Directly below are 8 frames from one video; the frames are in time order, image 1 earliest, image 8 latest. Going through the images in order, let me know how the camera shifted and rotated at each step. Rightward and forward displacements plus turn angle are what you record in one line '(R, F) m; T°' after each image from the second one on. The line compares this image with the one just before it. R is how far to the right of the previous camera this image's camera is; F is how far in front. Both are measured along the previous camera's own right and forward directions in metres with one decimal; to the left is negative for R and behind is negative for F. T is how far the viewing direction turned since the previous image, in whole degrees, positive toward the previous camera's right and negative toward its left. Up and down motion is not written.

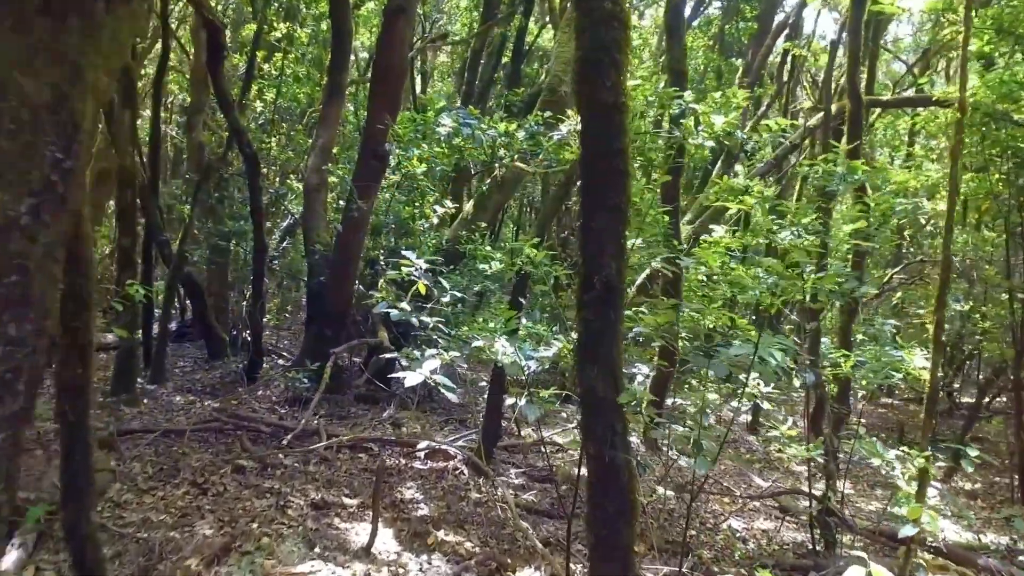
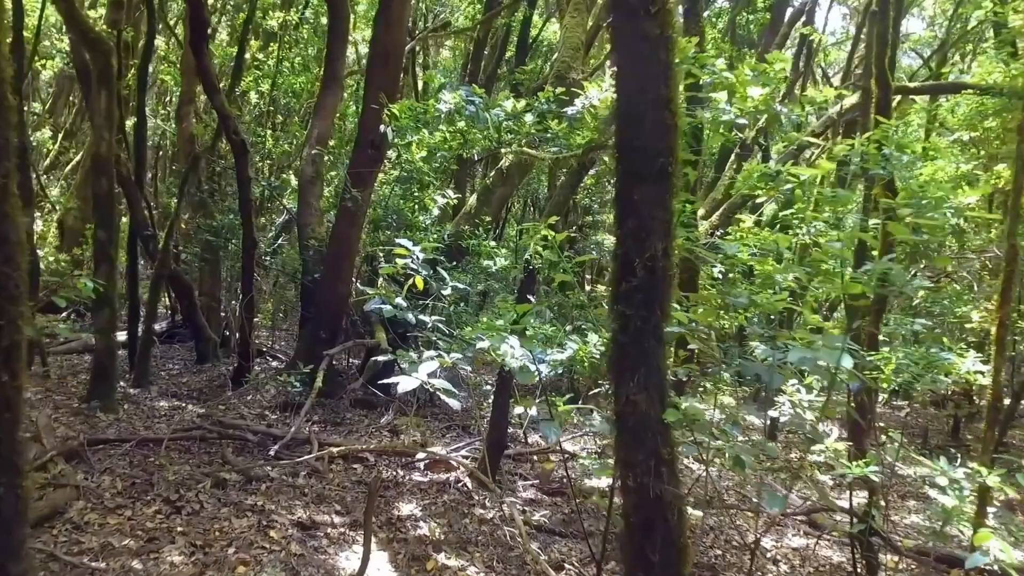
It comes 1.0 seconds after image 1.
(0.0, +0.5) m; 0°
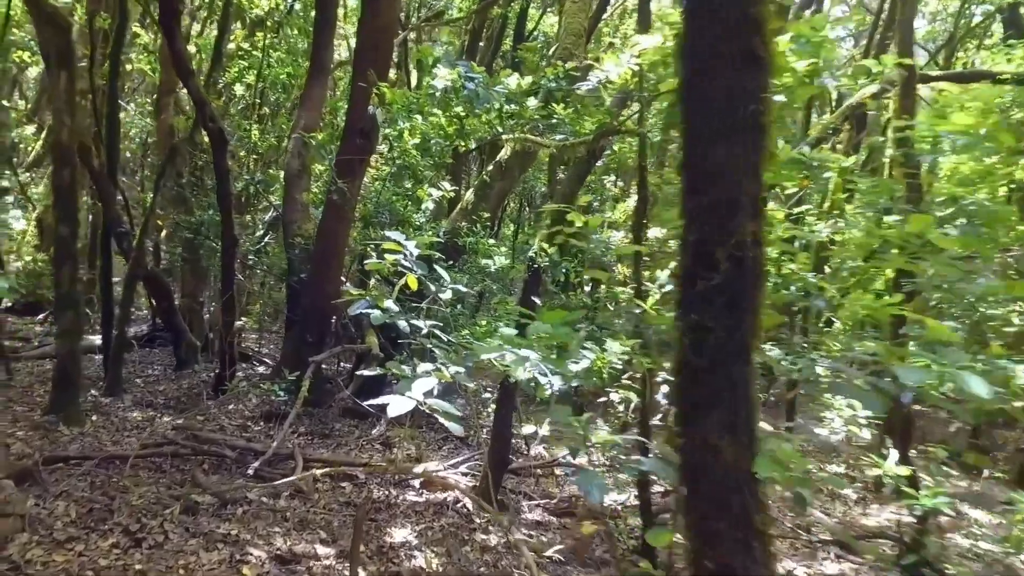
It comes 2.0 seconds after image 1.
(-0.1, +0.6) m; 0°
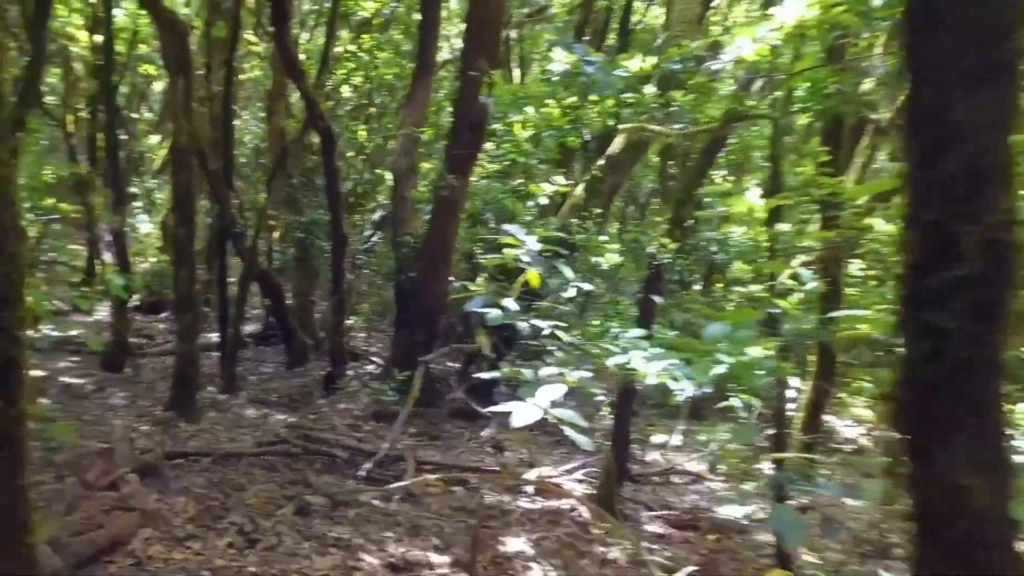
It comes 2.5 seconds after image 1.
(-0.1, +0.2) m; -7°
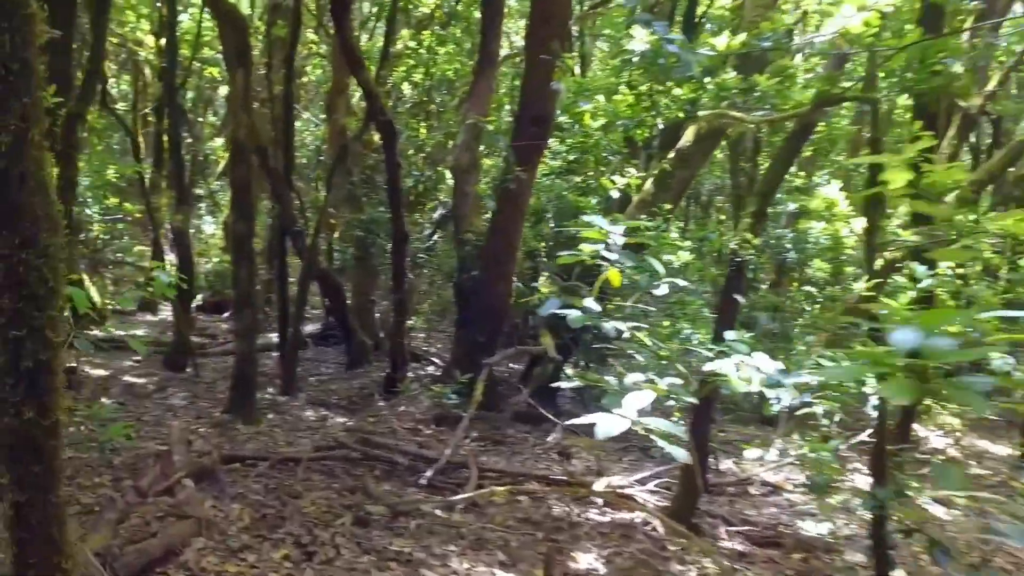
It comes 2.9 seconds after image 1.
(-0.1, +0.3) m; -4°
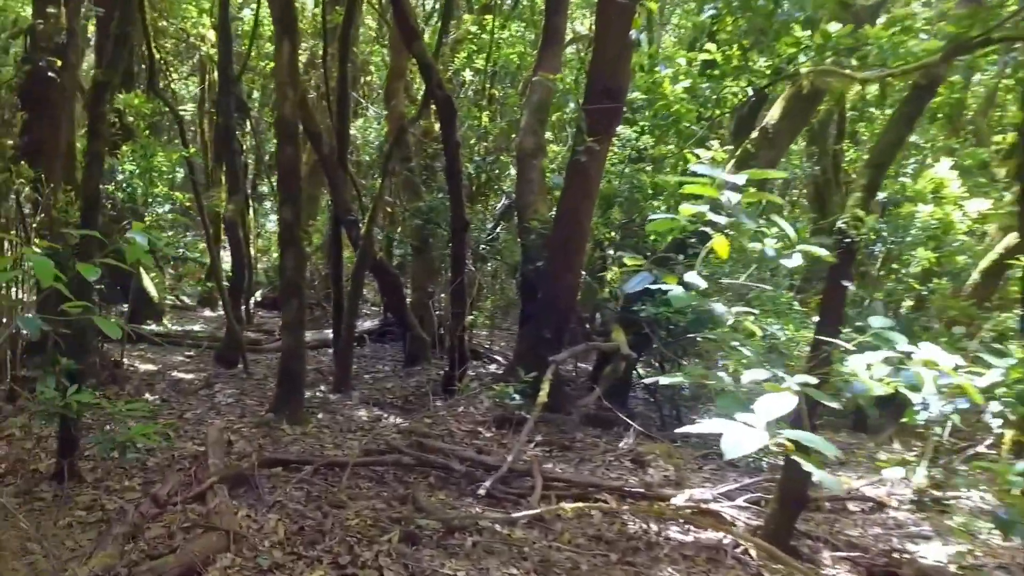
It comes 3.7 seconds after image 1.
(0.0, +0.6) m; -4°
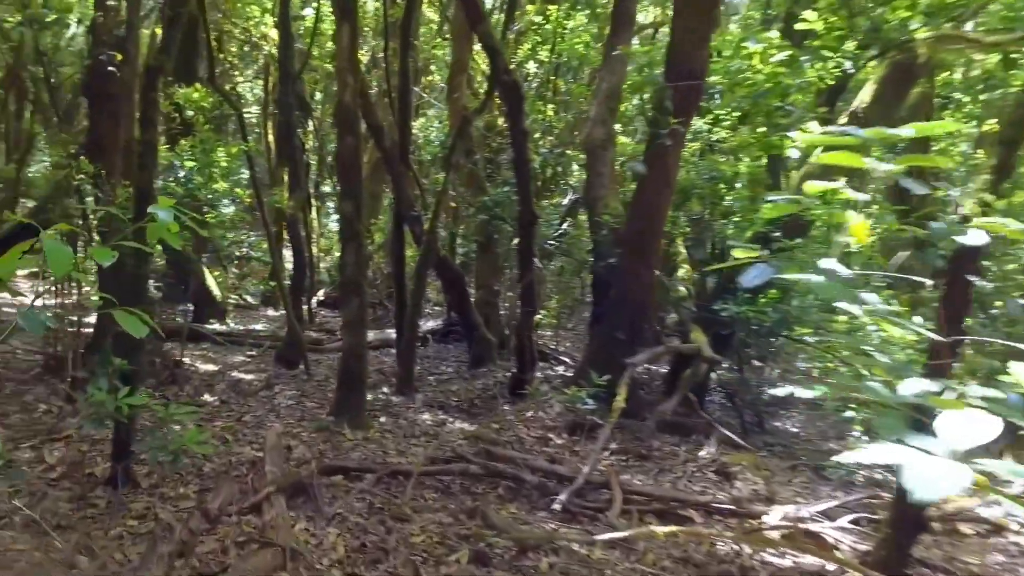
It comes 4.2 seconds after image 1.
(-0.1, +0.4) m; -4°
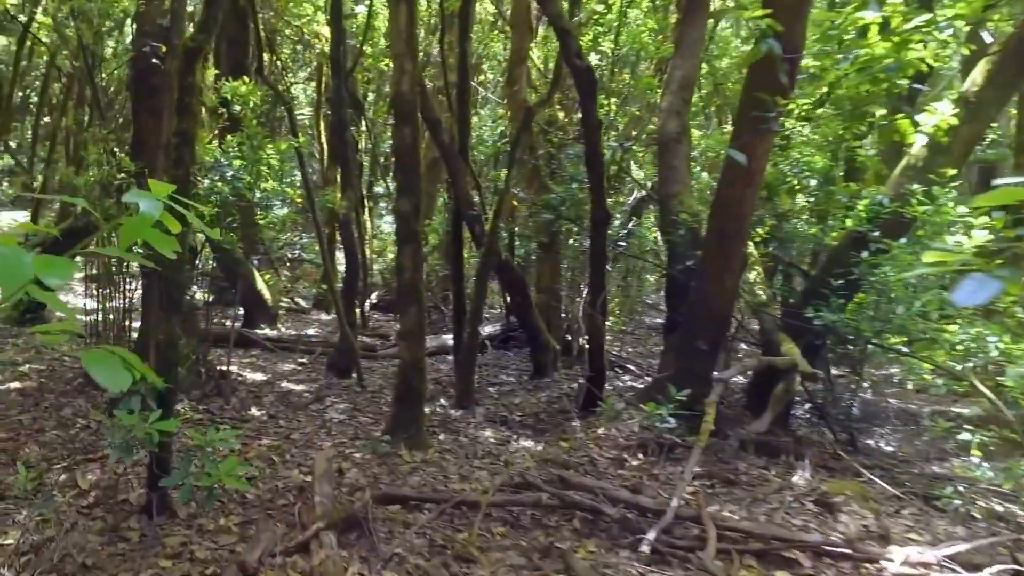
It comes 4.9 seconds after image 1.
(-0.1, +0.5) m; -3°
